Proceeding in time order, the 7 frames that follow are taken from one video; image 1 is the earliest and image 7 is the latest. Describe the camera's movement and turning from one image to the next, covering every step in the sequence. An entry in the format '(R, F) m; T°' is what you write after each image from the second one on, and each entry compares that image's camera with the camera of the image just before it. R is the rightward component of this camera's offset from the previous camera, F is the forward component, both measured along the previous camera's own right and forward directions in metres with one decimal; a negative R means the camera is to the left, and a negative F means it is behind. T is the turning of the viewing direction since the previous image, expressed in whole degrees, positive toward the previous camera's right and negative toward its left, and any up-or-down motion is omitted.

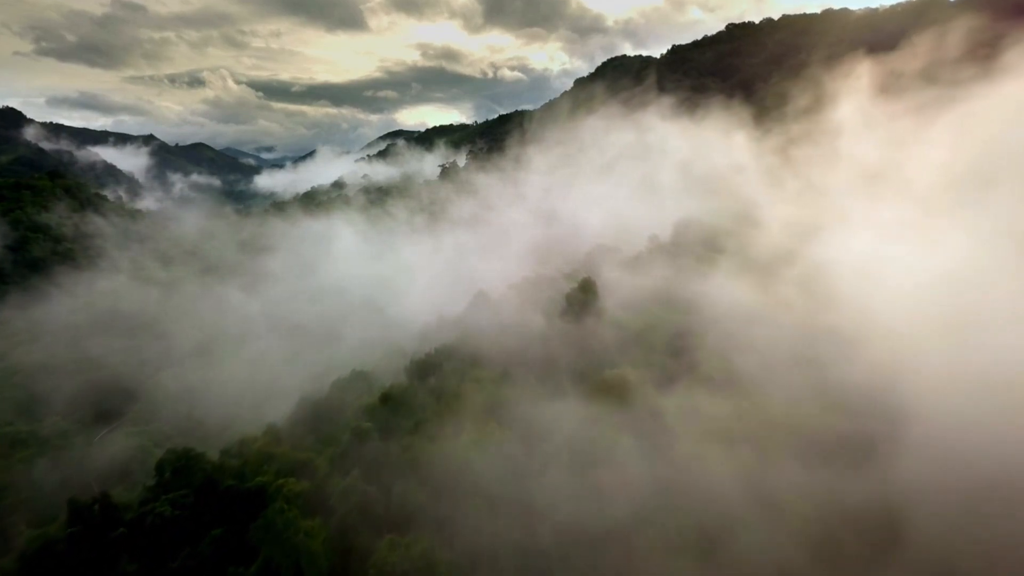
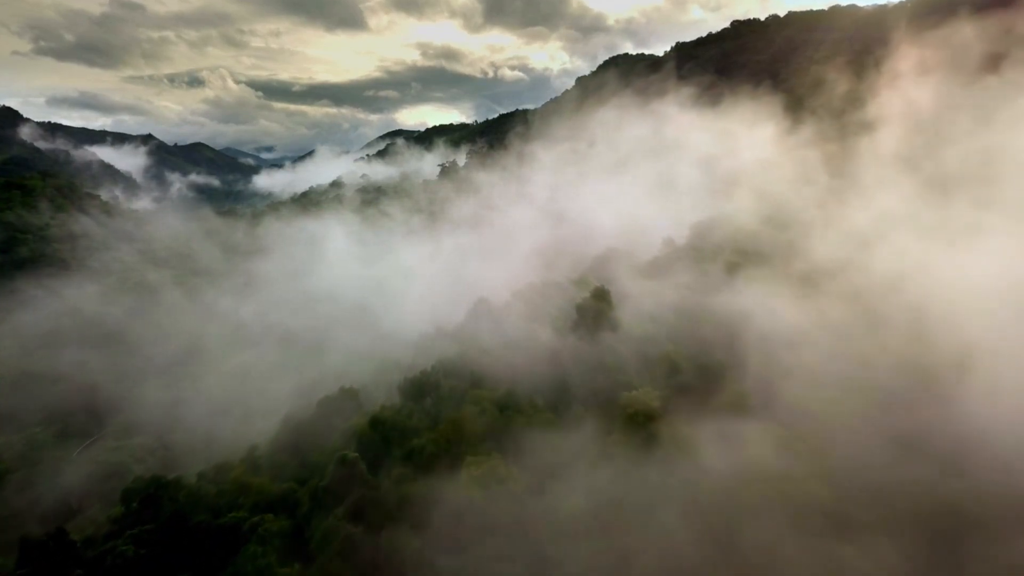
(-0.9, +11.7) m; 0°
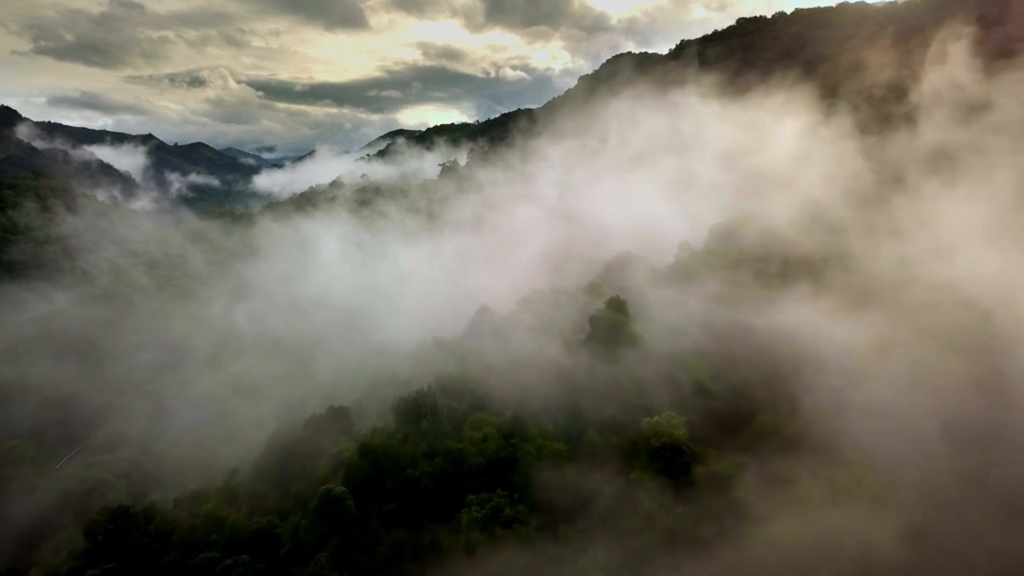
(-0.9, +10.5) m; 0°
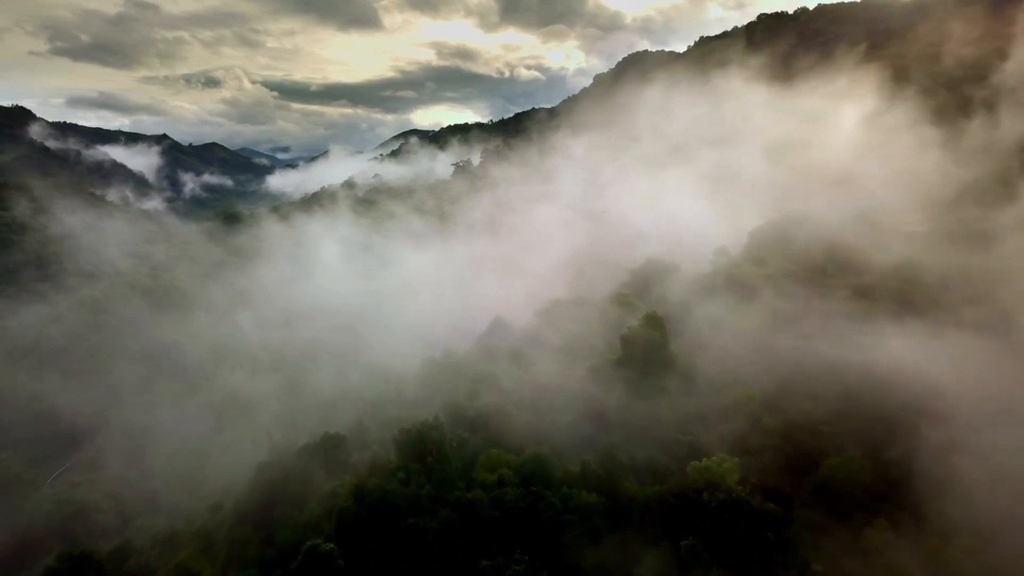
(-1.0, +13.1) m; -1°
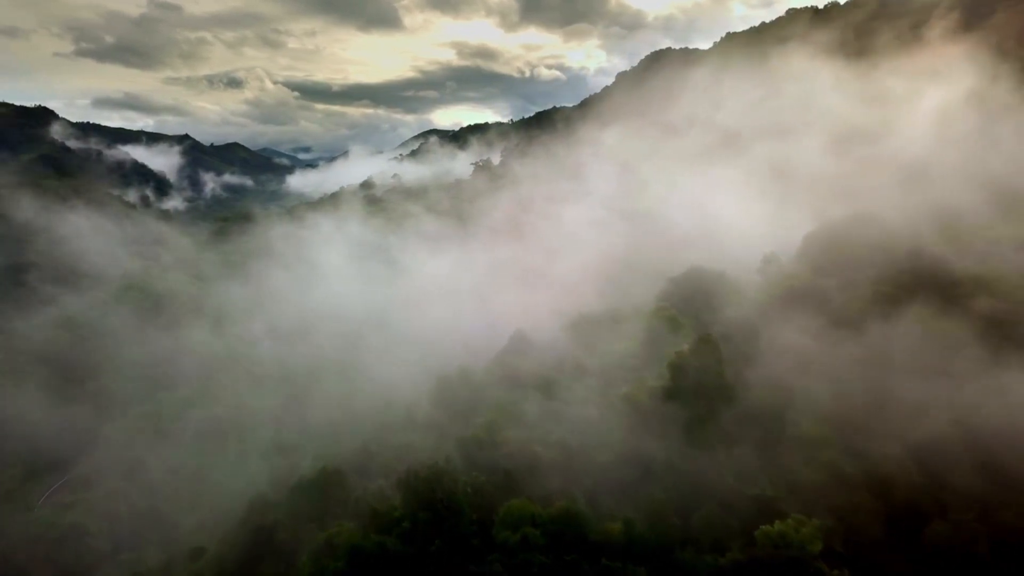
(-0.9, +12.9) m; -2°
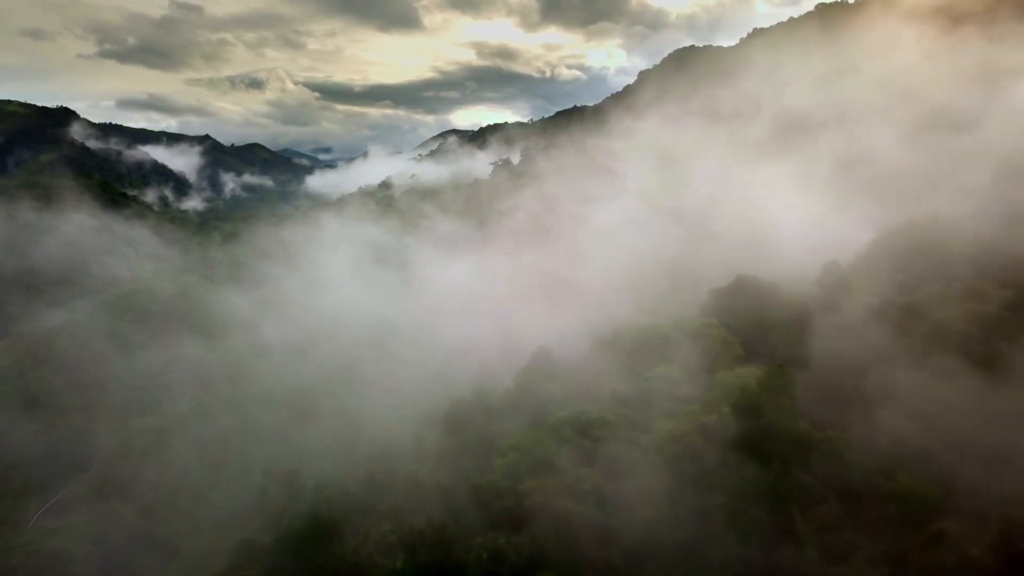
(-0.8, +12.8) m; -2°
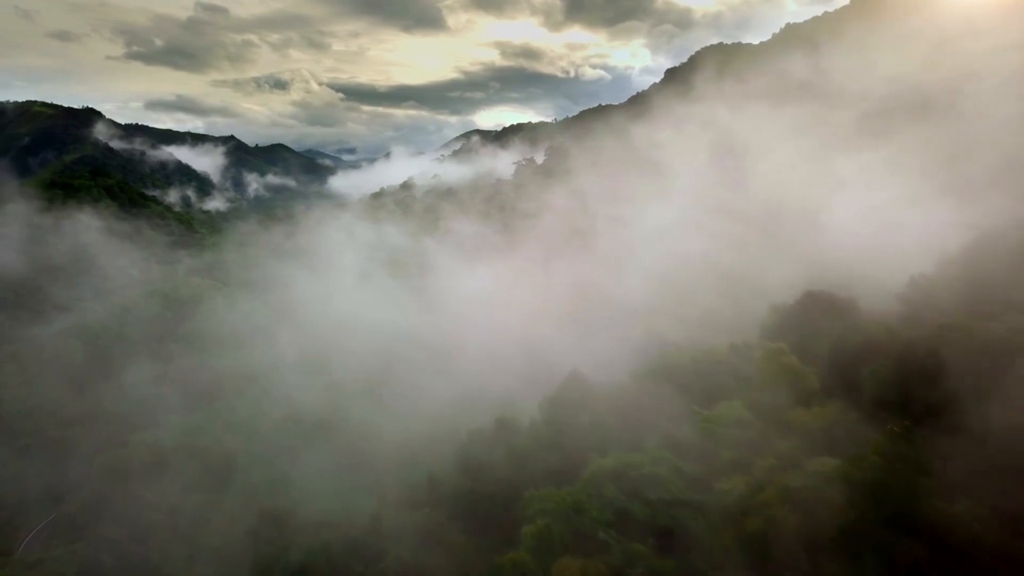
(-0.9, +13.7) m; -2°
